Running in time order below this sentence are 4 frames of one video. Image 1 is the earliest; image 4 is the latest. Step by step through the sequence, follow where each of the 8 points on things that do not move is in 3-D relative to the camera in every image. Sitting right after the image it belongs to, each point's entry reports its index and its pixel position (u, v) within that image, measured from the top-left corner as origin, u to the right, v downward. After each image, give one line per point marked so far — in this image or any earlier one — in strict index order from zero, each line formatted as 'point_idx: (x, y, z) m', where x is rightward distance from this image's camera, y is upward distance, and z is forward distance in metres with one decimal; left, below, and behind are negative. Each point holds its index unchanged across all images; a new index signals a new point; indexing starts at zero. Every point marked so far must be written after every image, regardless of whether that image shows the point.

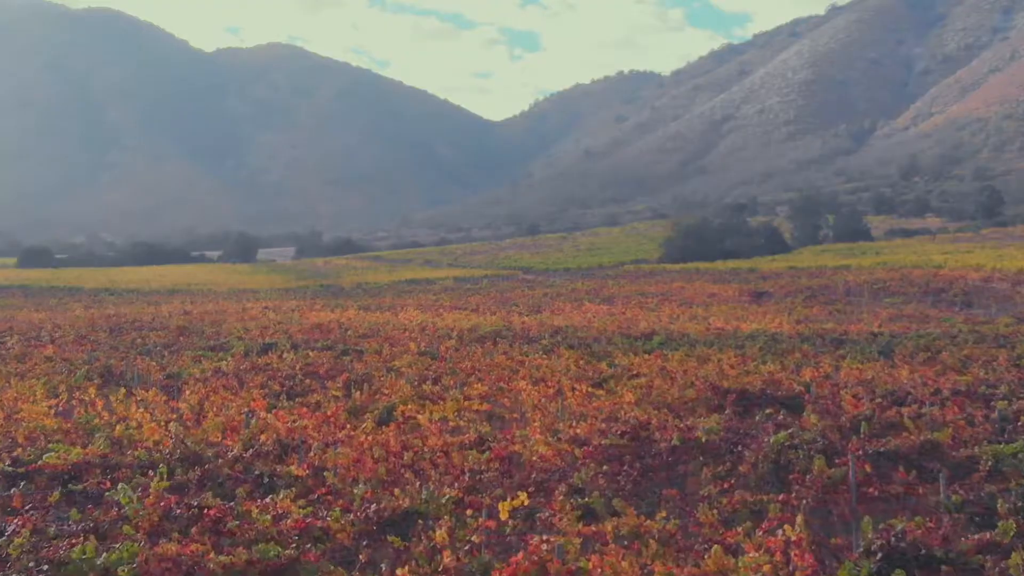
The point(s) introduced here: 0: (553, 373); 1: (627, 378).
0: (+1.6, -3.4, +15.0) m
1: (+4.5, -3.5, +14.6) m
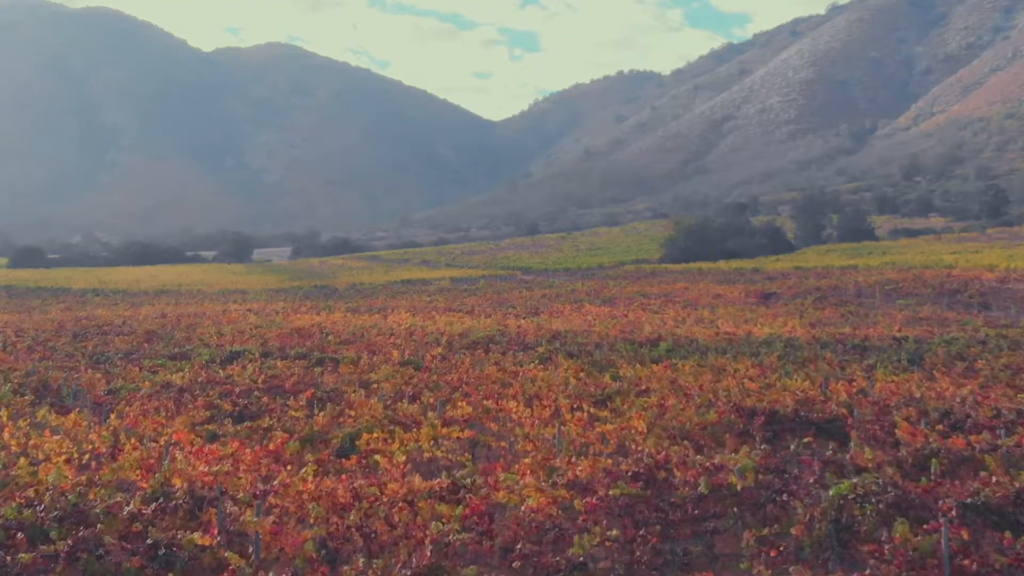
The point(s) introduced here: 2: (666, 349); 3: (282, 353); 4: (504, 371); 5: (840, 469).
0: (+1.3, -3.5, +13.2) m
1: (+4.1, -3.6, +12.7) m
2: (+7.9, -3.1, +19.4) m
3: (-11.4, -3.2, +18.8) m
4: (-0.3, -3.4, +15.6) m
5: (+7.2, -4.0, +8.3) m
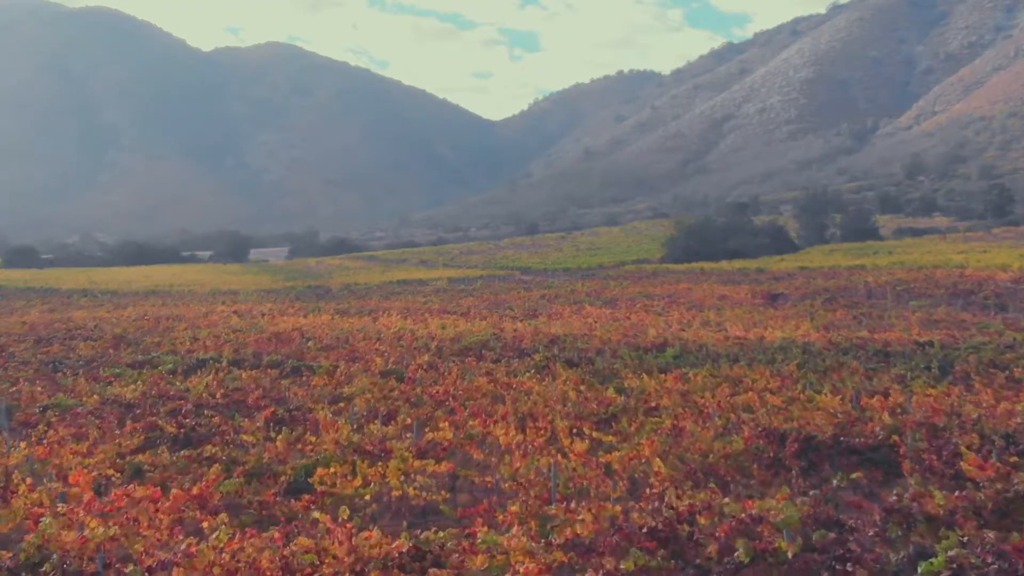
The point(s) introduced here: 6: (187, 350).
0: (+1.0, -3.6, +11.6) m
1: (+3.9, -3.7, +11.1) m
2: (+7.6, -3.2, +17.8) m
3: (-11.7, -3.3, +17.2) m
4: (-0.6, -3.5, +14.0) m
5: (+7.0, -4.1, +6.7) m
6: (-16.5, -3.1, +19.2) m
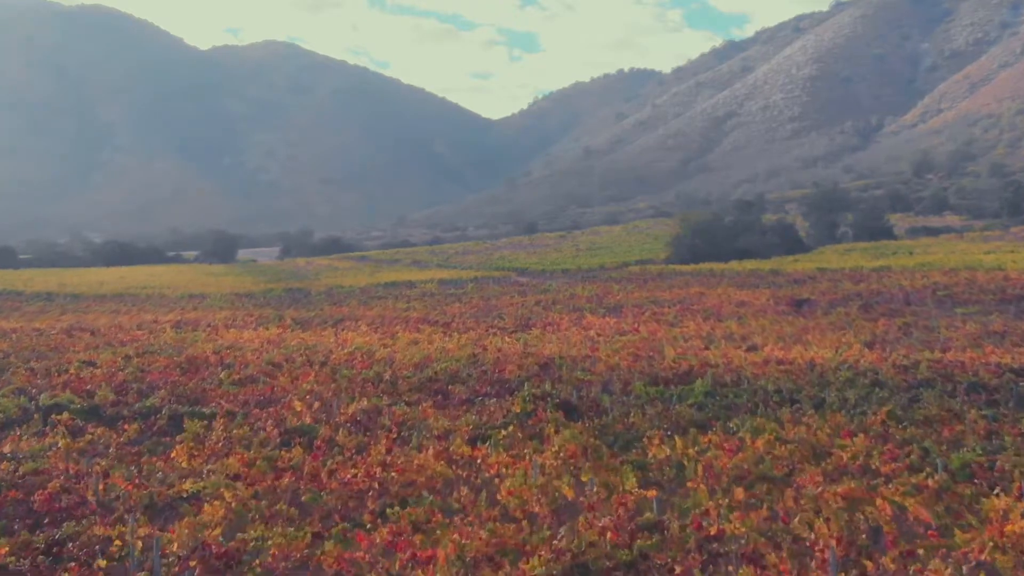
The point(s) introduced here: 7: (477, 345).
0: (+0.2, -4.1, +6.6) m
1: (+3.0, -4.2, +6.2) m
2: (+6.7, -3.7, +12.8) m
3: (-12.6, -3.8, +12.2) m
4: (-1.5, -4.0, +9.0) m
5: (+6.1, -4.6, +1.8) m
6: (-17.4, -3.7, +14.3) m
7: (-1.8, -2.9, +17.5) m
